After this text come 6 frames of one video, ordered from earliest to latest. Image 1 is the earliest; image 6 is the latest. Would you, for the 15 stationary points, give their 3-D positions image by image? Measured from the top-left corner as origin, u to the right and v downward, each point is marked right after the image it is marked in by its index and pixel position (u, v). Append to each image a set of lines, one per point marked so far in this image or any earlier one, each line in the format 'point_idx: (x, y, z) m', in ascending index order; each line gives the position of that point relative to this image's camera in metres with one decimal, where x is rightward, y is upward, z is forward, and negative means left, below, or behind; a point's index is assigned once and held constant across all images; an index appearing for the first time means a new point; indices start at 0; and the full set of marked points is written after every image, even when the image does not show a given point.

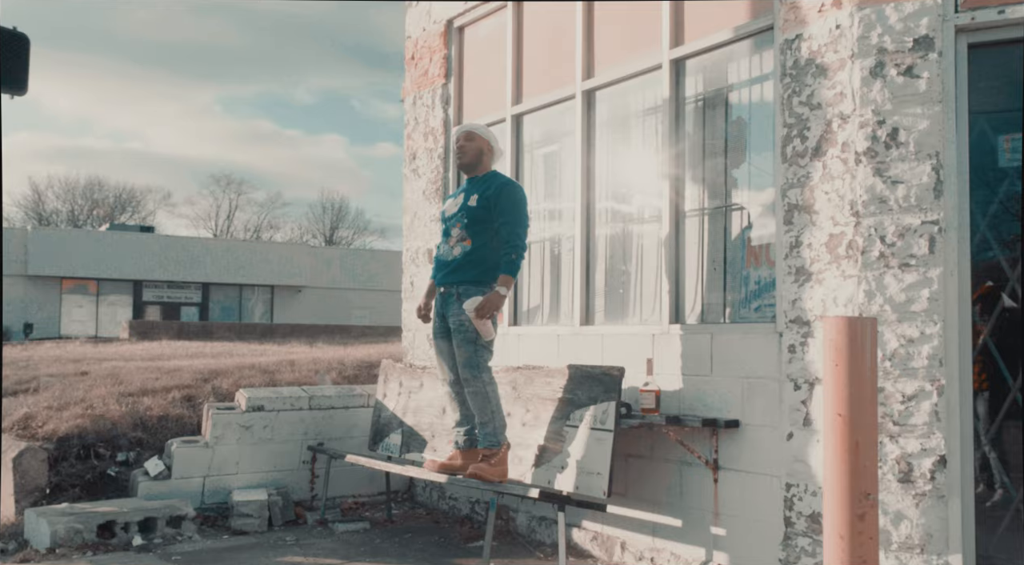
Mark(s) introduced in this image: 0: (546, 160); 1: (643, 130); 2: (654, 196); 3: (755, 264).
0: (+0.2, +0.8, +5.5) m
1: (+0.8, +0.9, +4.8) m
2: (+0.8, +0.5, +4.7) m
3: (+1.2, +0.1, +4.1) m
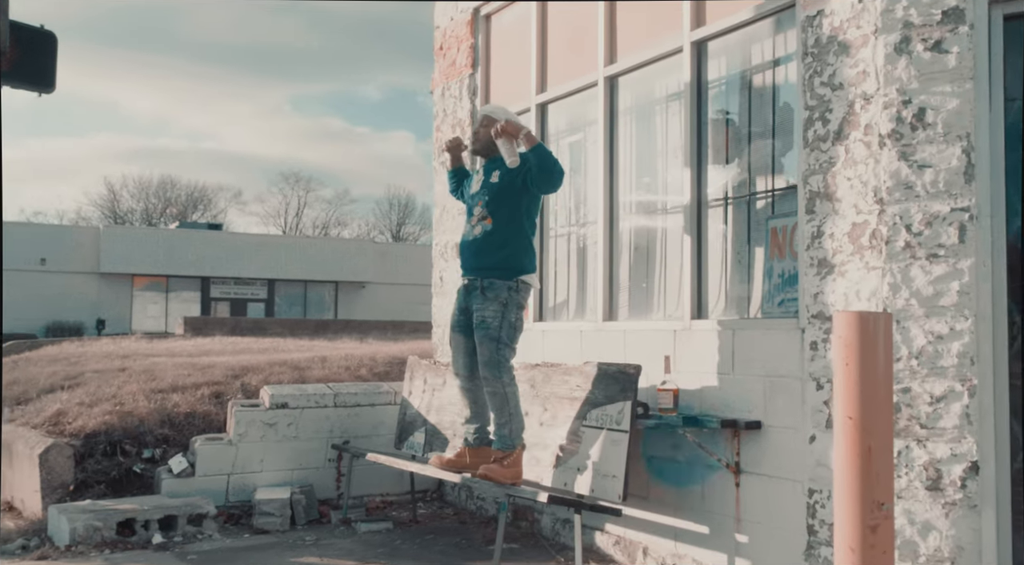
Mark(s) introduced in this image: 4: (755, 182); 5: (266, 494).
0: (+0.4, +0.9, +5.3) m
1: (+0.9, +0.9, +4.6) m
2: (+0.9, +0.5, +4.5) m
3: (+1.2, +0.1, +3.9) m
4: (+1.2, +0.5, +4.0) m
5: (-1.5, -1.3, +5.0) m
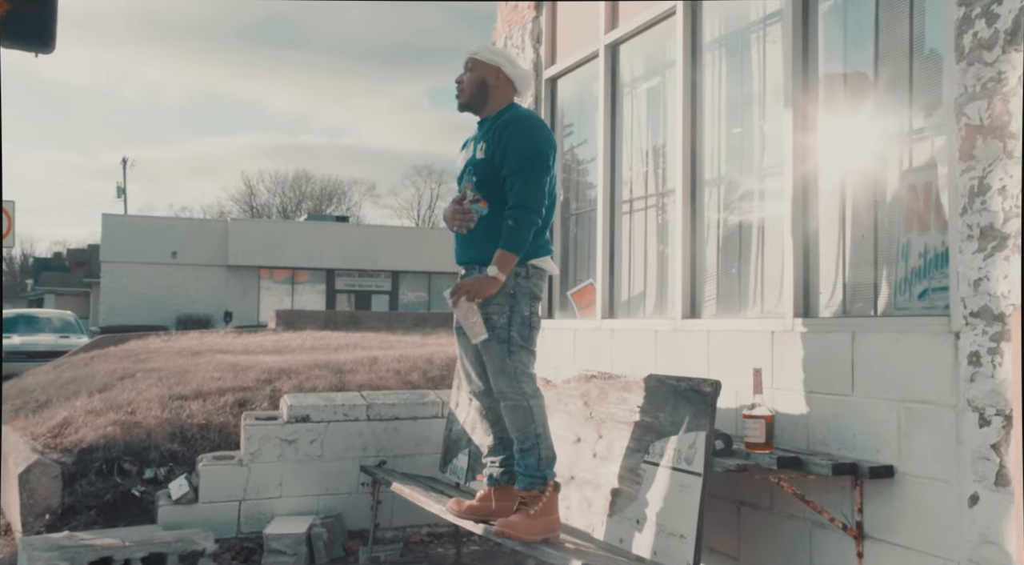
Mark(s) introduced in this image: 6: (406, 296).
0: (+0.7, +0.9, +4.2) m
1: (+1.0, +1.0, +3.5) m
2: (+1.1, +0.6, +3.4) m
3: (+1.3, +0.2, +2.7) m
4: (+1.3, +0.5, +2.8) m
5: (-1.2, -1.2, +4.2) m
6: (-0.6, -0.1, +5.2) m
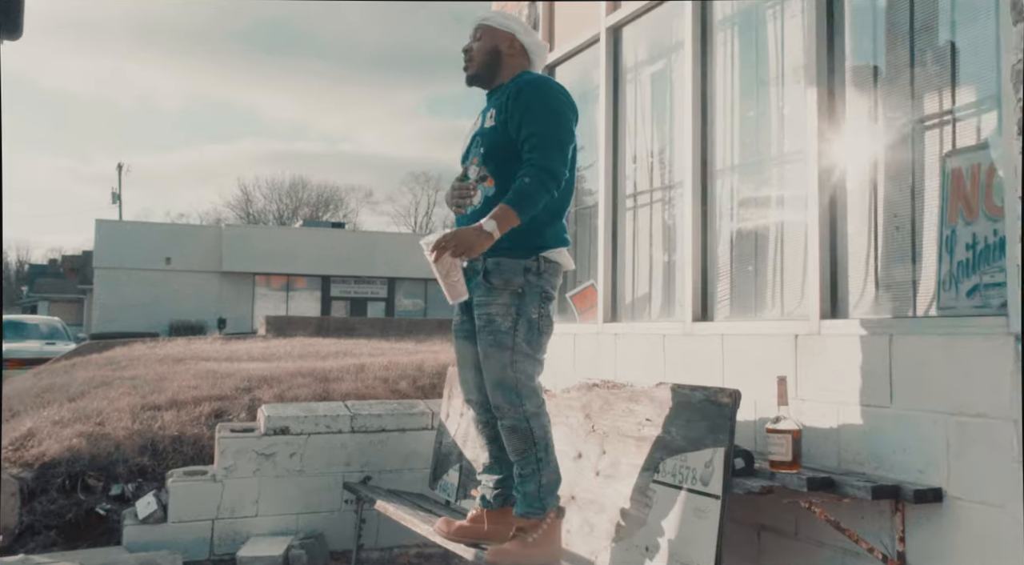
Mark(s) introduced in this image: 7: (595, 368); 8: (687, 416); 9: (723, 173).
0: (+0.7, +0.9, +3.9) m
1: (+1.0, +1.0, +3.1) m
2: (+1.0, +0.6, +3.0) m
3: (+1.3, +0.2, +2.4) m
4: (+1.3, +0.5, +2.5) m
5: (-1.2, -1.2, +3.9) m
6: (-0.6, -0.1, +4.8) m
7: (+0.4, -0.4, +4.1) m
8: (+0.6, -0.4, +2.7) m
9: (+0.9, +0.4, +3.4) m
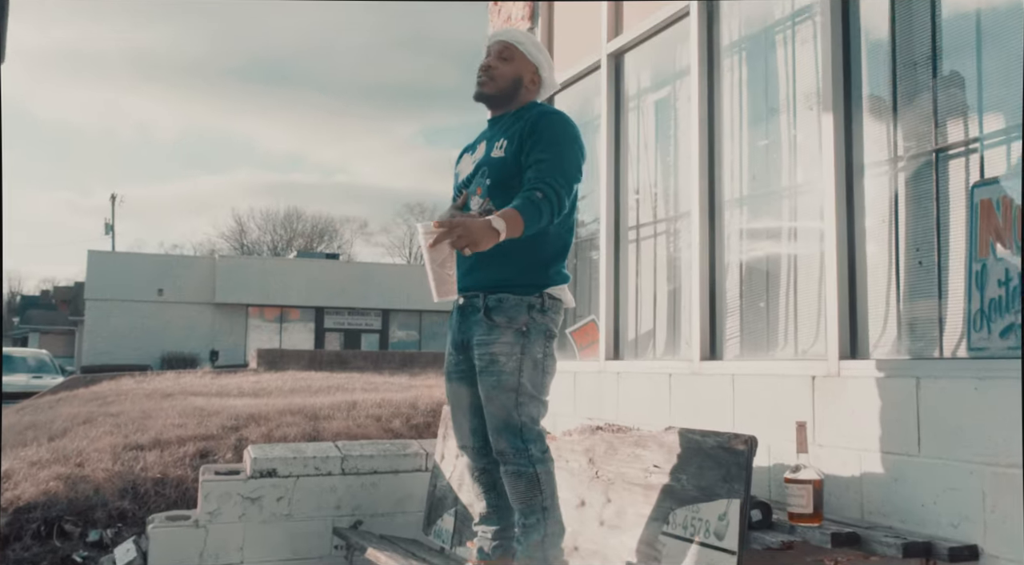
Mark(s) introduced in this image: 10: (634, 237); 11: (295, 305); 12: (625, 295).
0: (+0.7, +0.8, +3.8) m
1: (+1.0, +0.8, +3.0) m
2: (+1.0, +0.4, +2.9) m
3: (+1.3, +0.1, +2.2) m
4: (+1.3, +0.4, +2.4) m
5: (-1.2, -1.4, +3.7) m
6: (-0.6, -0.3, +4.7) m
7: (+0.4, -0.6, +3.9) m
8: (+0.6, -0.5, +2.5) m
9: (+0.9, +0.3, +3.3) m
10: (+0.6, +0.2, +4.0) m
11: (-1.2, -0.1, +4.6) m
12: (+0.5, -0.1, +4.0) m
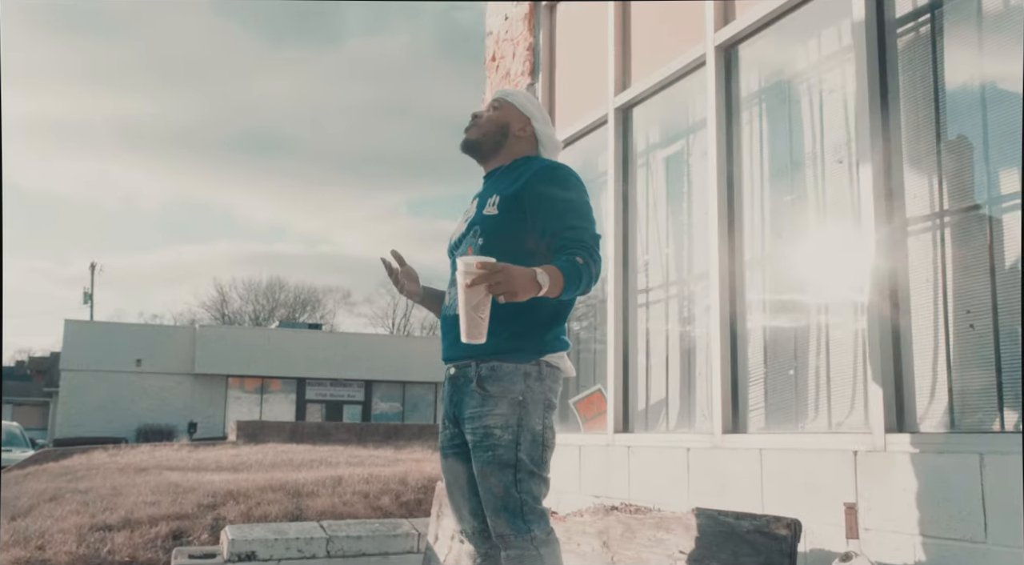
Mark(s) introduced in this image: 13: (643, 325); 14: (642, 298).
0: (+0.7, +0.5, +3.7) m
1: (+1.0, +0.6, +2.9) m
2: (+1.1, +0.2, +2.7) m
3: (+1.3, -0.1, +2.0) m
4: (+1.3, +0.3, +2.2) m
5: (-1.2, -1.6, +3.3) m
6: (-0.6, -0.7, +4.4) m
7: (+0.4, -0.9, +3.7) m
8: (+0.6, -0.7, +2.3) m
9: (+0.9, +0.1, +3.1) m
10: (+0.6, -0.1, +3.8) m
11: (-1.2, -0.5, +4.3) m
12: (+0.5, -0.4, +3.8) m
13: (+0.6, -0.2, +3.8) m
14: (+0.6, -0.1, +3.8) m
